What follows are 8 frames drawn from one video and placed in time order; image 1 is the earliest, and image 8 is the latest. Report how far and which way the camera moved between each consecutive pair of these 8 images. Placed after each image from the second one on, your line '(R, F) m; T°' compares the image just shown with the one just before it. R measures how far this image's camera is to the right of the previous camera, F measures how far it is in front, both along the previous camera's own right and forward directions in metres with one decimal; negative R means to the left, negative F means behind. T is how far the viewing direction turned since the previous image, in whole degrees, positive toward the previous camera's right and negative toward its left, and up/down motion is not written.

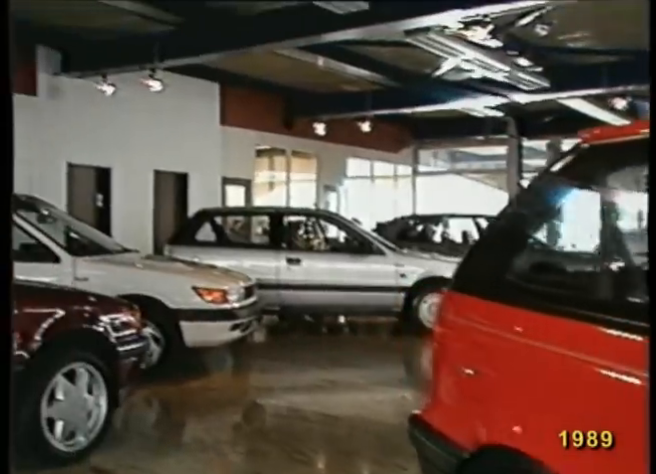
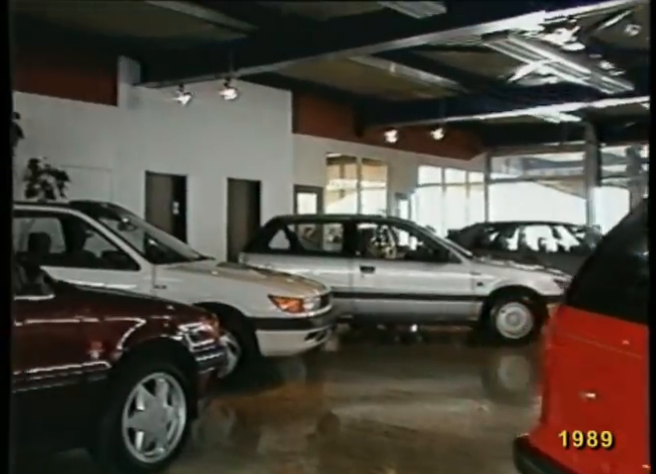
(0.0, +0.1) m; -4°
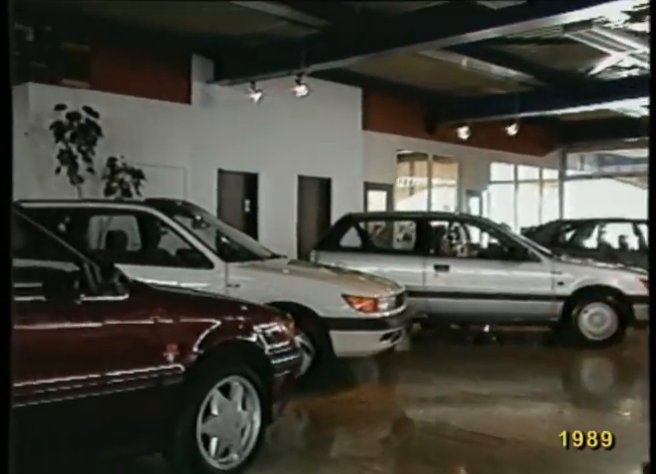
(0.0, +0.2) m; -4°
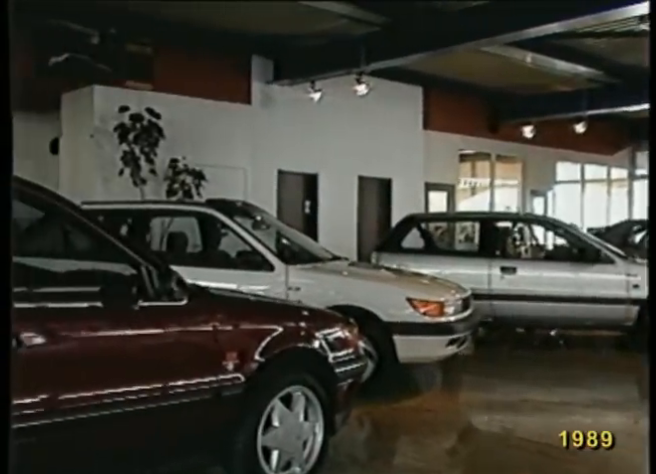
(0.0, +0.2) m; -3°
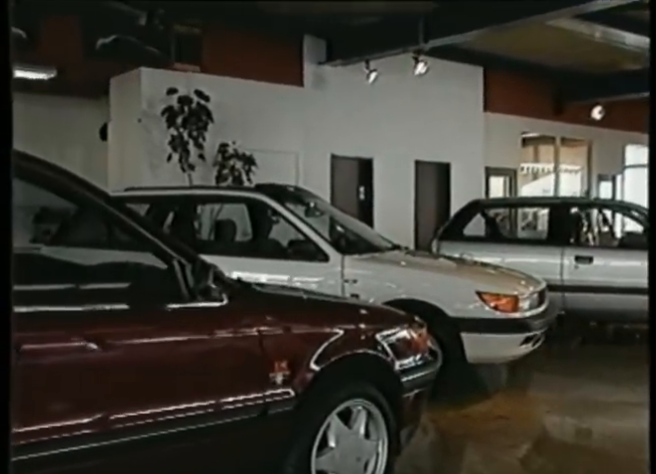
(0.0, +0.5) m; -3°
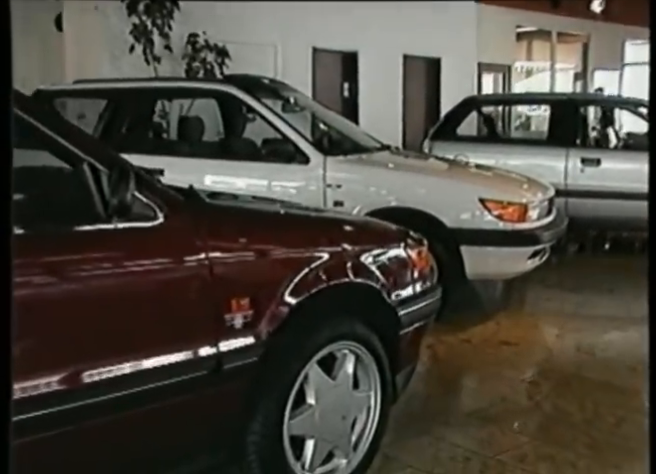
(0.0, +0.7) m; +1°
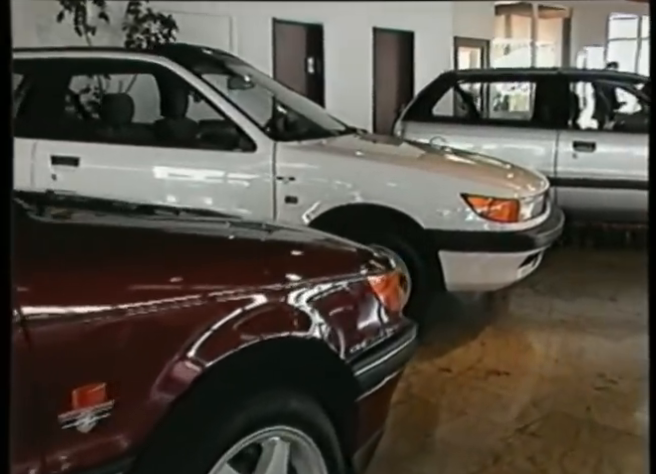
(+0.1, +0.8) m; +1°
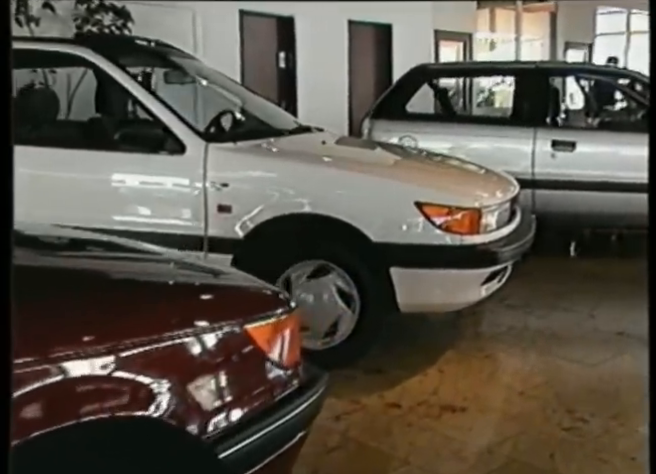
(+0.2, +0.4) m; 0°
